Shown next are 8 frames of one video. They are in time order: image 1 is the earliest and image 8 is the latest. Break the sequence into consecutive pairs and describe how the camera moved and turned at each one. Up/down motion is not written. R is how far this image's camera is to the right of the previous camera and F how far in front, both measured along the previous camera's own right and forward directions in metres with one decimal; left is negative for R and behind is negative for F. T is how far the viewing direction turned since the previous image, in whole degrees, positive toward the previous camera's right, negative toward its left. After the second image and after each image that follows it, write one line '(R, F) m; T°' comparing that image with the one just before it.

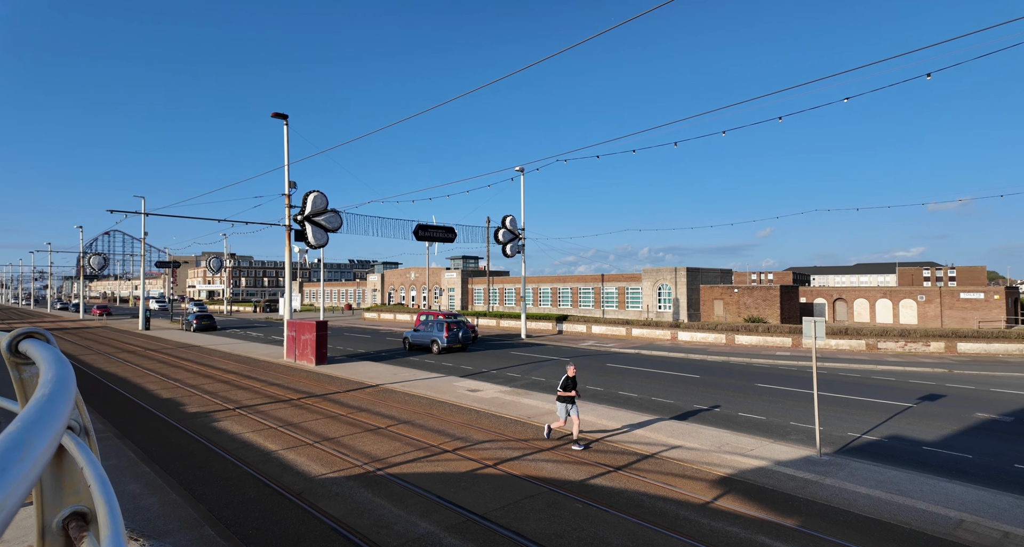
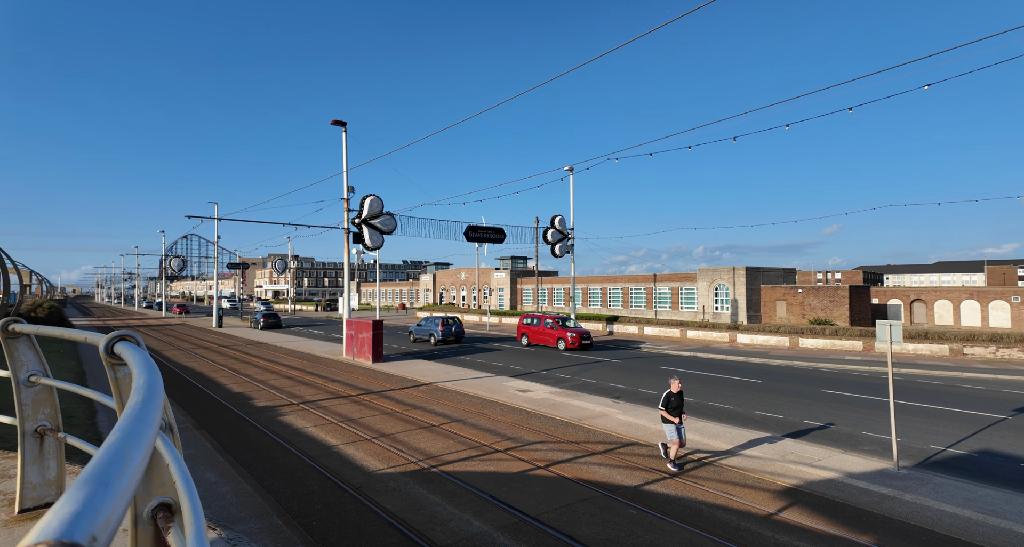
(0.0, +0.1) m; -5°
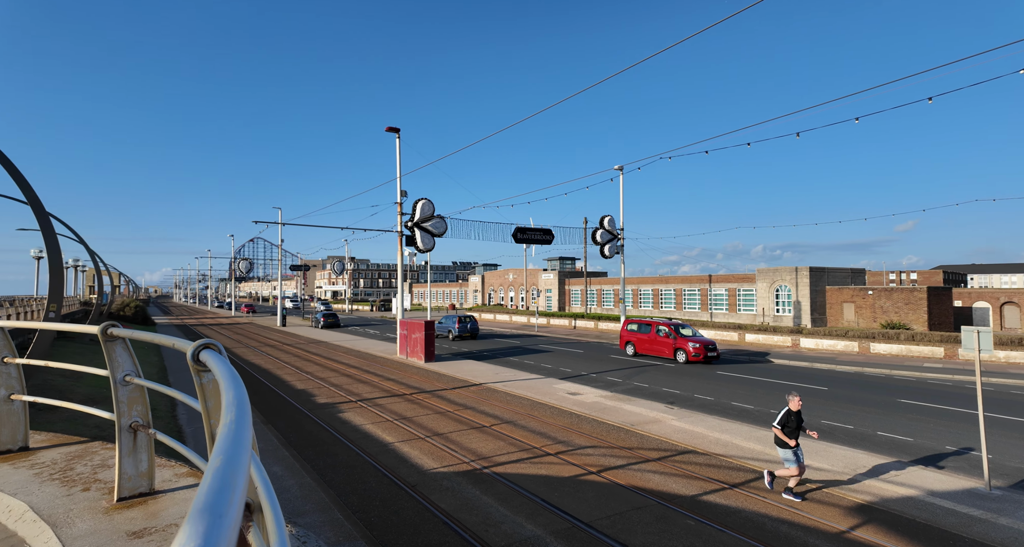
(0.0, +0.2) m; -4°
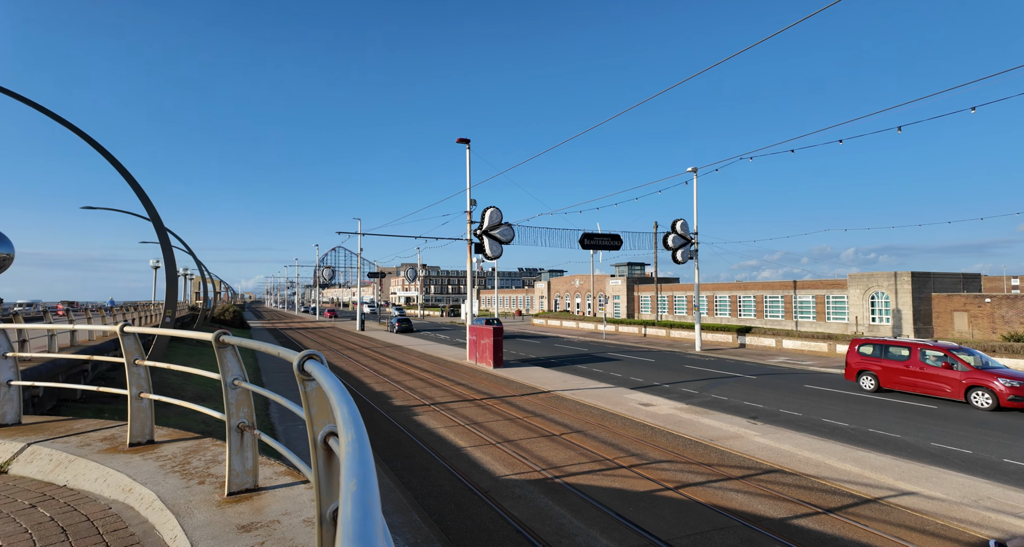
(-0.1, +0.2) m; -6°
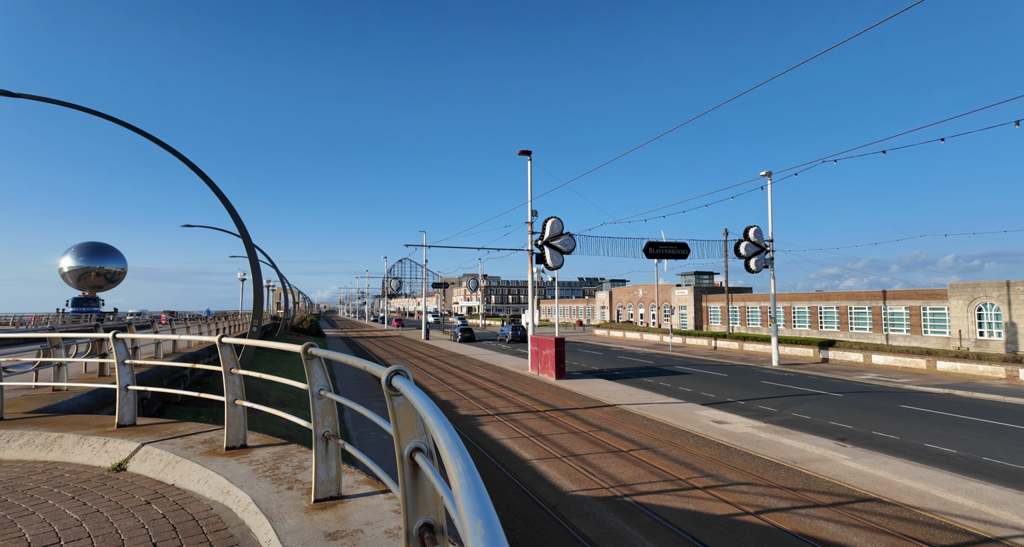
(-0.1, +0.3) m; -5°
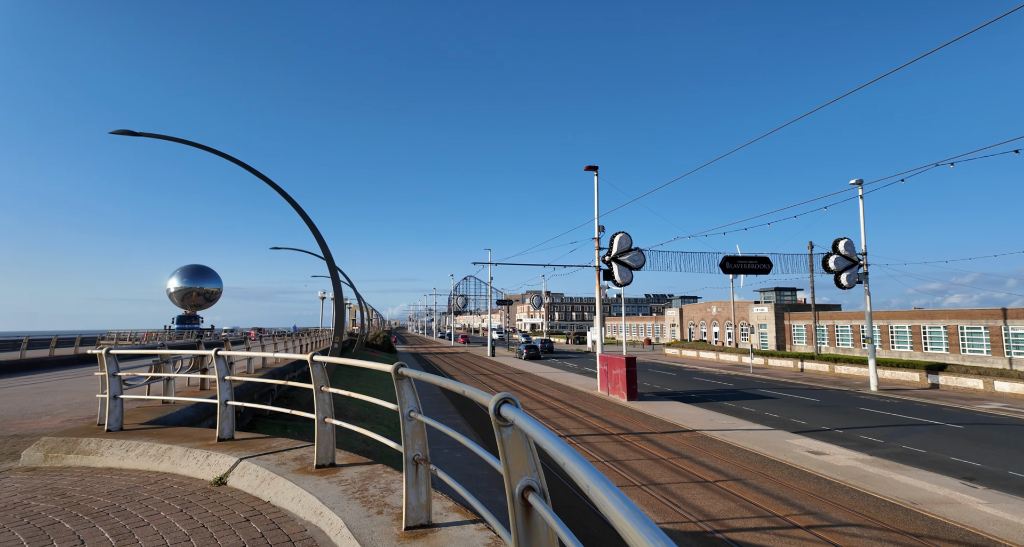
(-0.3, +0.5) m; -6°
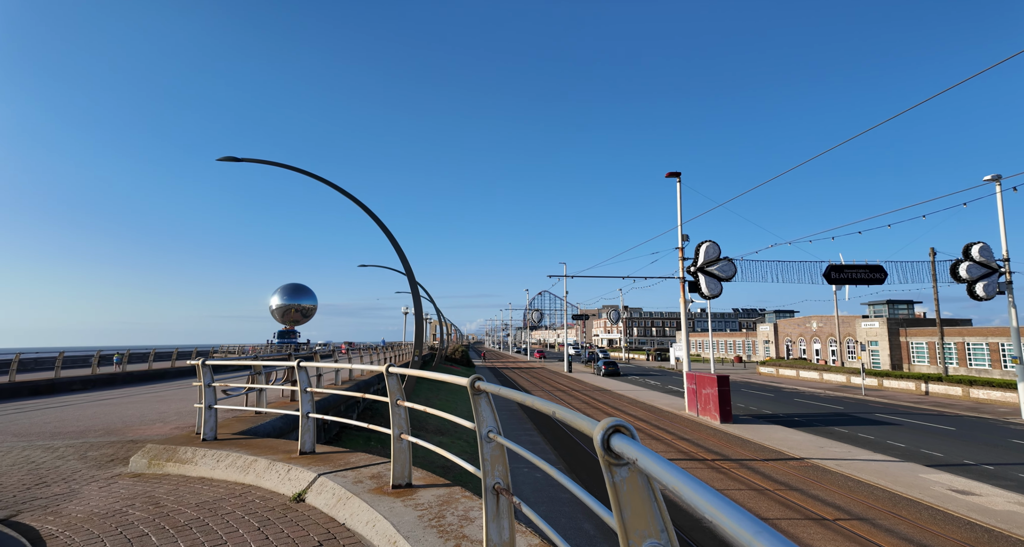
(-0.2, +1.0) m; -7°
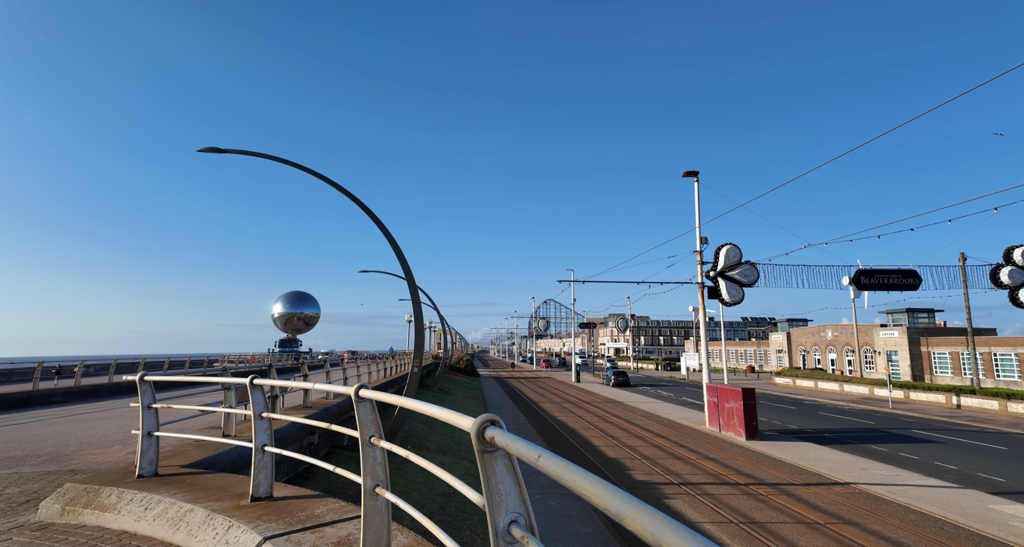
(-0.1, +1.6) m; 0°
